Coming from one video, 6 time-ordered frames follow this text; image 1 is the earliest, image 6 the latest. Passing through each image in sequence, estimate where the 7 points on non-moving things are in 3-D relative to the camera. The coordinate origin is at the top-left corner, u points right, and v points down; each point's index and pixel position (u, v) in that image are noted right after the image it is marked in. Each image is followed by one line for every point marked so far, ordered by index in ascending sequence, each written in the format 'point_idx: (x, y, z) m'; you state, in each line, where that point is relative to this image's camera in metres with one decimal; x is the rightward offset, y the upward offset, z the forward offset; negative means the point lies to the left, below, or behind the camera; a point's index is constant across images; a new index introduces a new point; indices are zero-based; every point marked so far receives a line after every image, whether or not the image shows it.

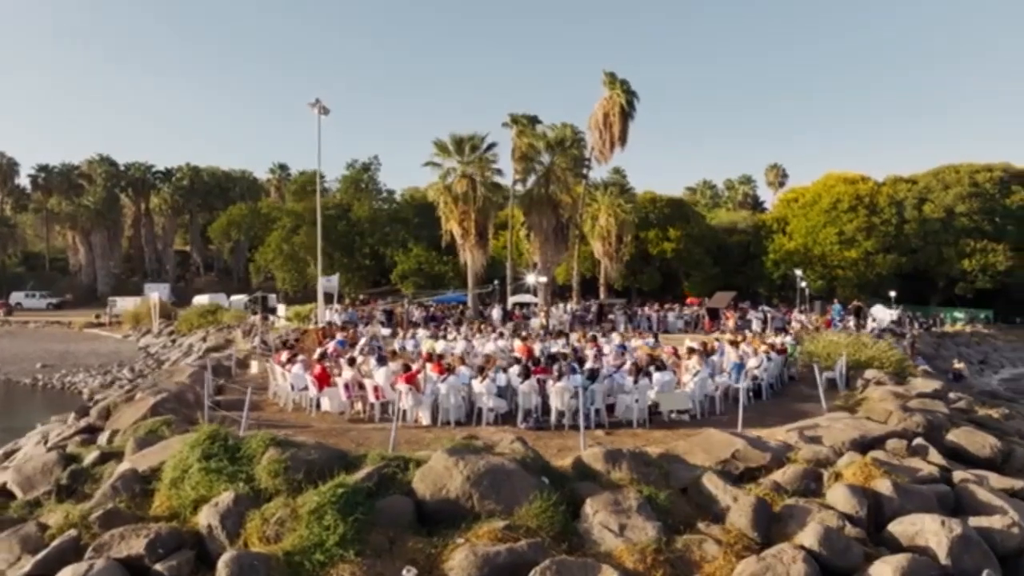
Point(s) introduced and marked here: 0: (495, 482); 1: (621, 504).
0: (-0.2, -2.8, +12.7) m
1: (+1.6, -3.1, +12.6) m
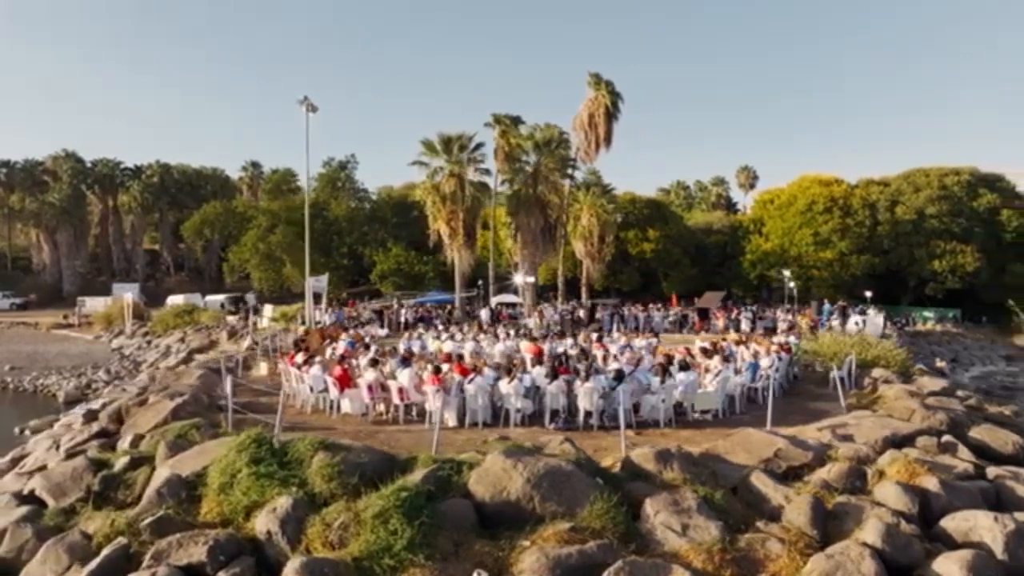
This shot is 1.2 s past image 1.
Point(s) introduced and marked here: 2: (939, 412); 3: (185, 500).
0: (+0.6, -2.8, +12.7) m
1: (+2.4, -3.1, +12.7) m
2: (+8.6, -2.5, +17.6) m
3: (-4.9, -3.2, +13.3) m
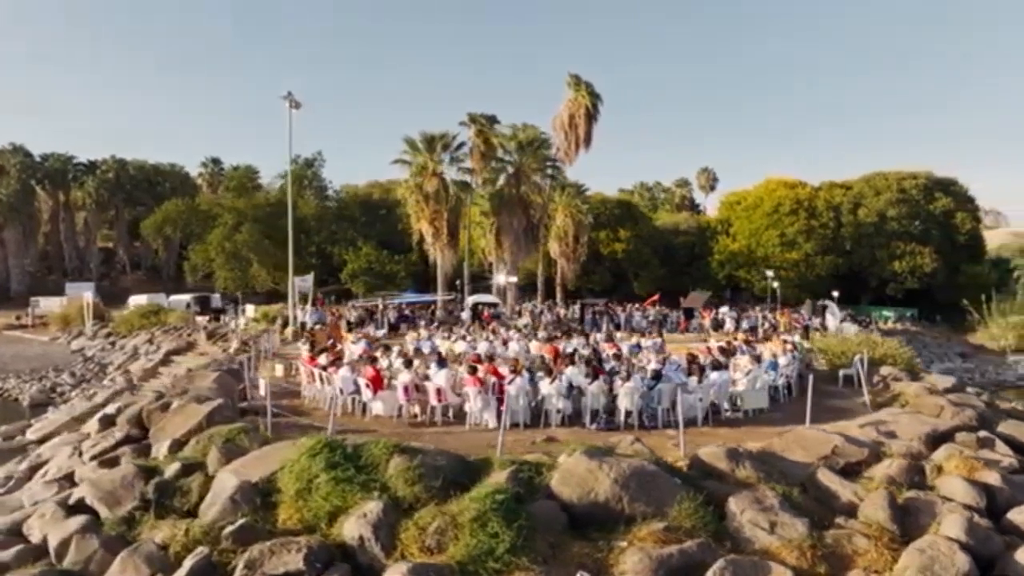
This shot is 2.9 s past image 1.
0: (+1.9, -2.8, +12.8) m
1: (+3.7, -3.1, +12.9) m
2: (+9.5, -2.5, +18.3) m
3: (-3.7, -3.2, +13.0) m
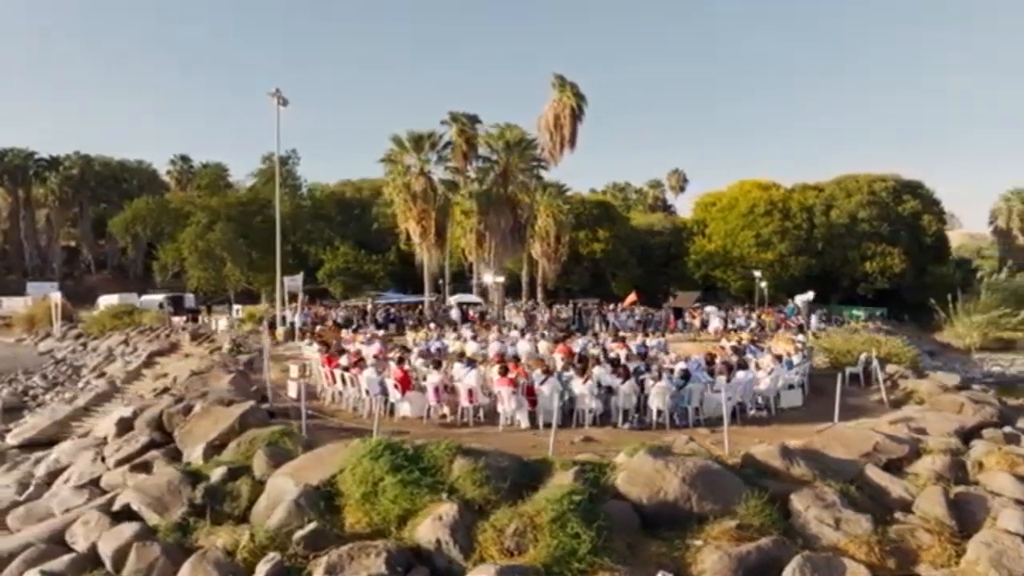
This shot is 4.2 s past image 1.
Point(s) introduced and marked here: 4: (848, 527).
0: (+2.9, -2.9, +12.9) m
1: (+4.7, -3.1, +13.1) m
2: (+10.1, -2.5, +18.8) m
3: (-2.7, -3.2, +12.7) m
4: (+4.8, -3.4, +12.6) m
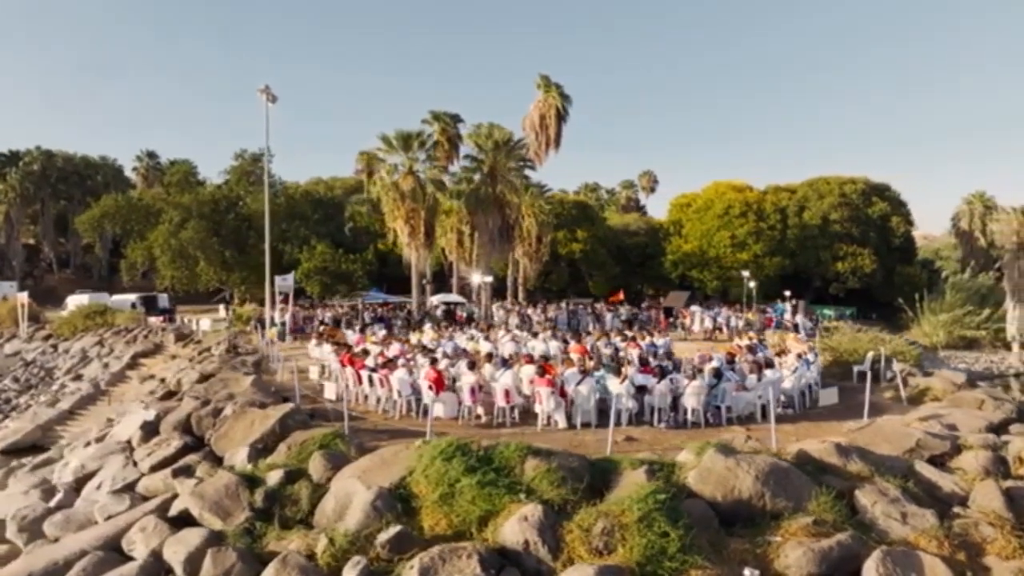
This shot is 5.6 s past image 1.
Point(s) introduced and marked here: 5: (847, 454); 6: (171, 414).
0: (+4.0, -2.9, +13.1) m
1: (+5.8, -3.1, +13.4) m
2: (+10.8, -2.5, +19.4) m
3: (-1.6, -3.2, +12.6) m
4: (+6.0, -3.4, +13.0) m
5: (+5.5, -2.7, +14.5) m
6: (-7.4, -2.7, +18.9) m
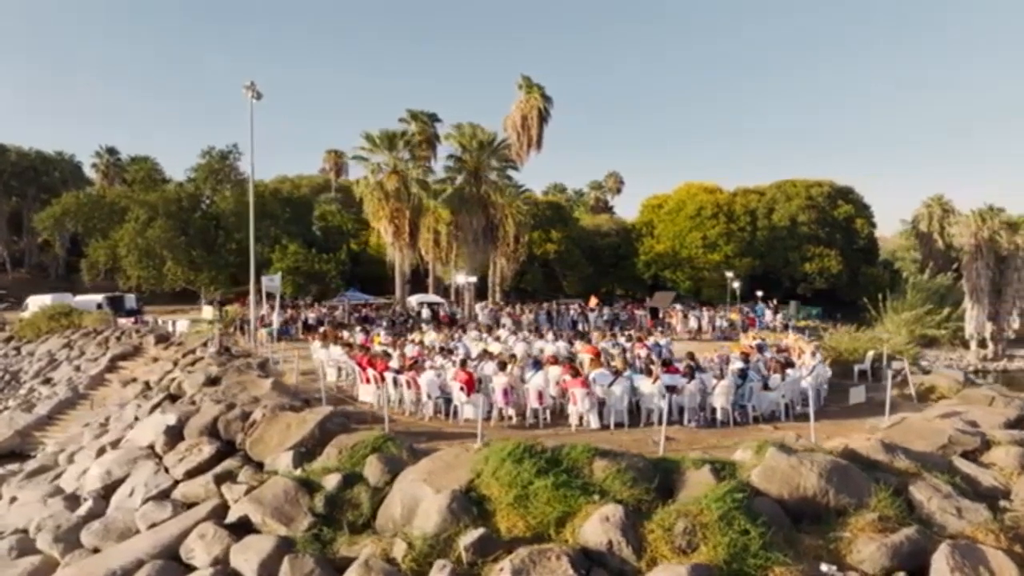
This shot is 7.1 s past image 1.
0: (+5.0, -2.9, +13.3) m
1: (+6.8, -3.2, +13.8) m
2: (+11.4, -2.5, +20.1) m
3: (-0.5, -3.2, +12.5) m
4: (+7.0, -3.5, +13.4) m
5: (+6.5, -2.8, +14.9) m
6: (-6.7, -2.7, +18.4) m
